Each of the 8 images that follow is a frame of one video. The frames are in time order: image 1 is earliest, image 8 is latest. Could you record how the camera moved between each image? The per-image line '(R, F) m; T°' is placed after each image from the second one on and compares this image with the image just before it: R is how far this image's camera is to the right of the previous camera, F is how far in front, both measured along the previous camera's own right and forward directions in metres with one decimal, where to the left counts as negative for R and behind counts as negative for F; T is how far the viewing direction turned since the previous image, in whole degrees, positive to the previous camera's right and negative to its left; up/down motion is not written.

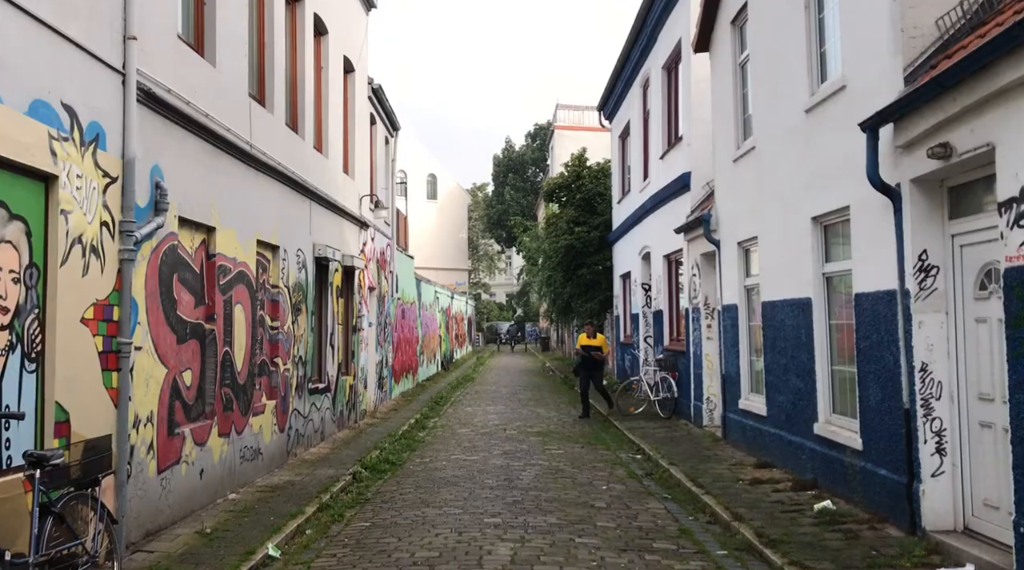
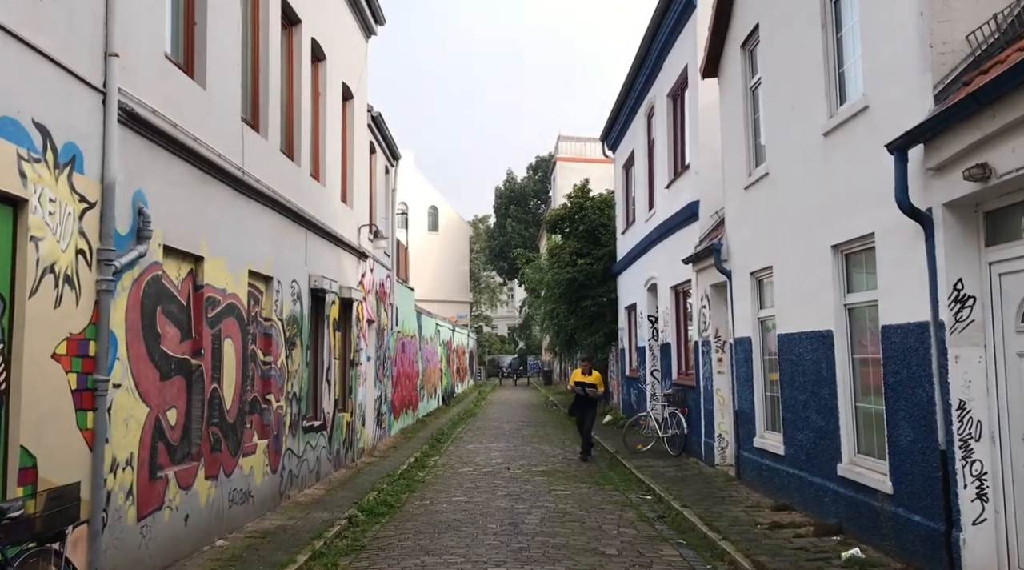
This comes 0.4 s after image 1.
(0.0, +0.4) m; 0°
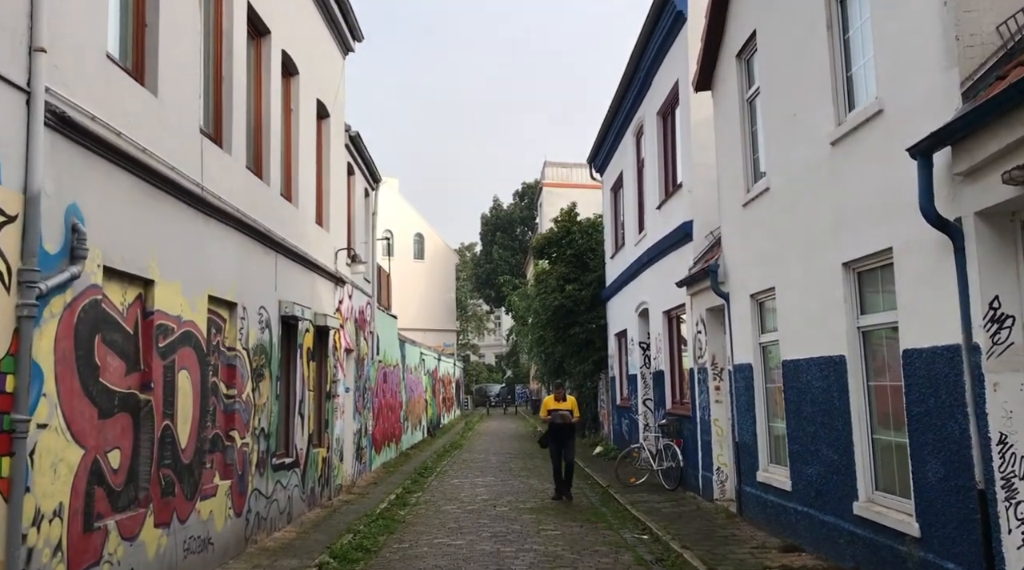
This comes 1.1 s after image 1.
(0.0, +0.7) m; +1°
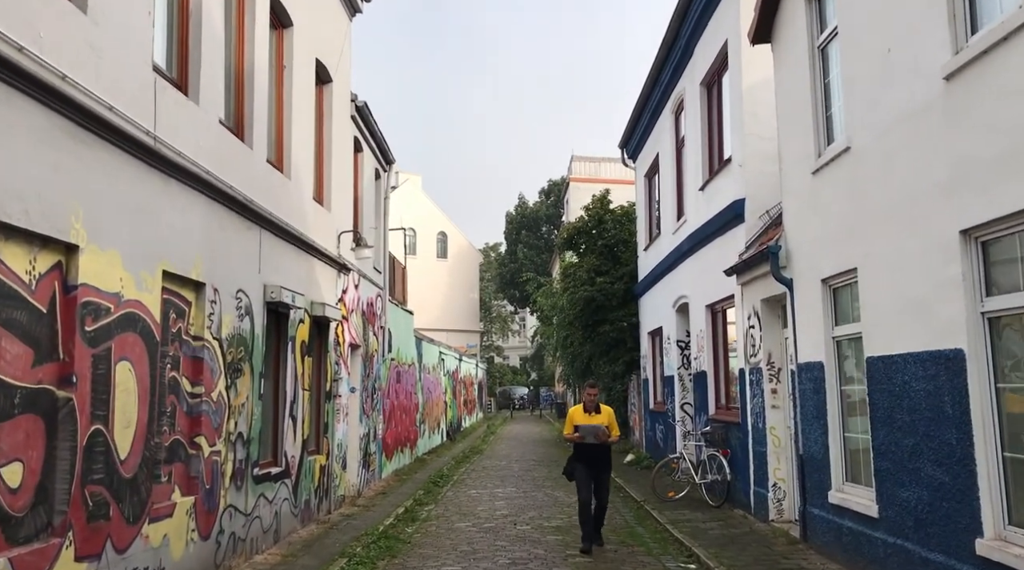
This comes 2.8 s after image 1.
(0.0, +1.6) m; -2°
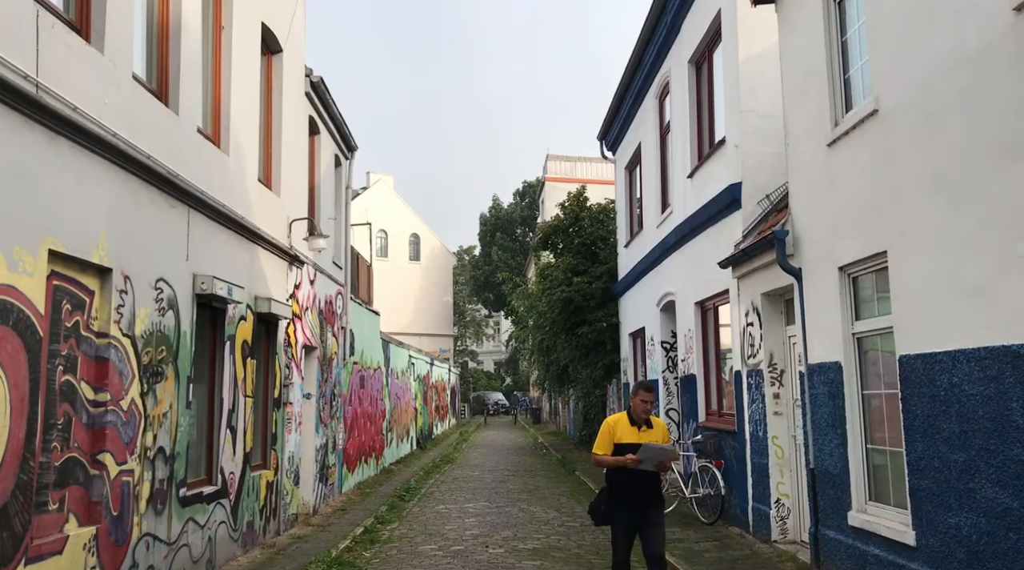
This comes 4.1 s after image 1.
(0.0, +1.2) m; +2°
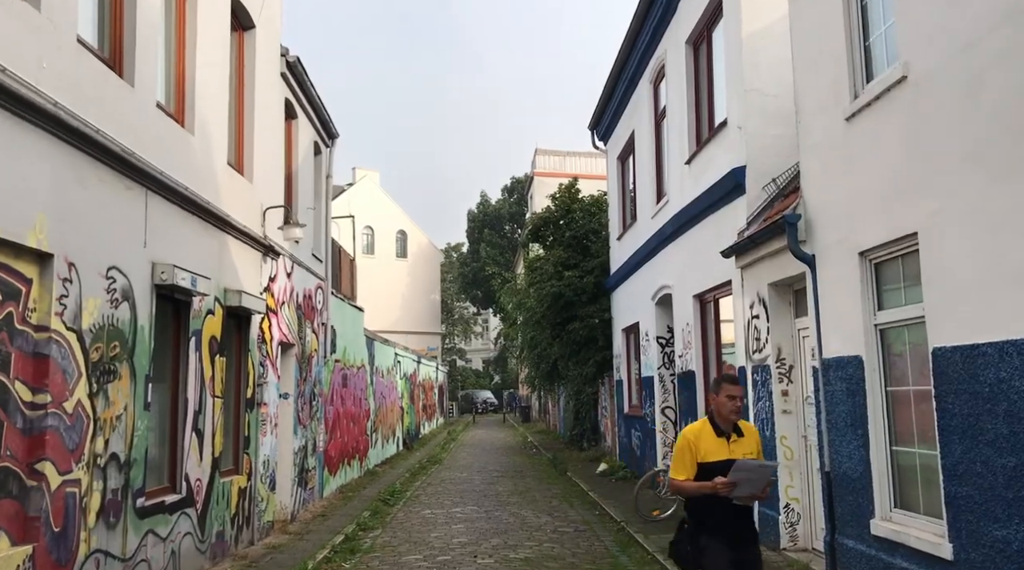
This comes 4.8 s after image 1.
(0.0, +0.7) m; +1°
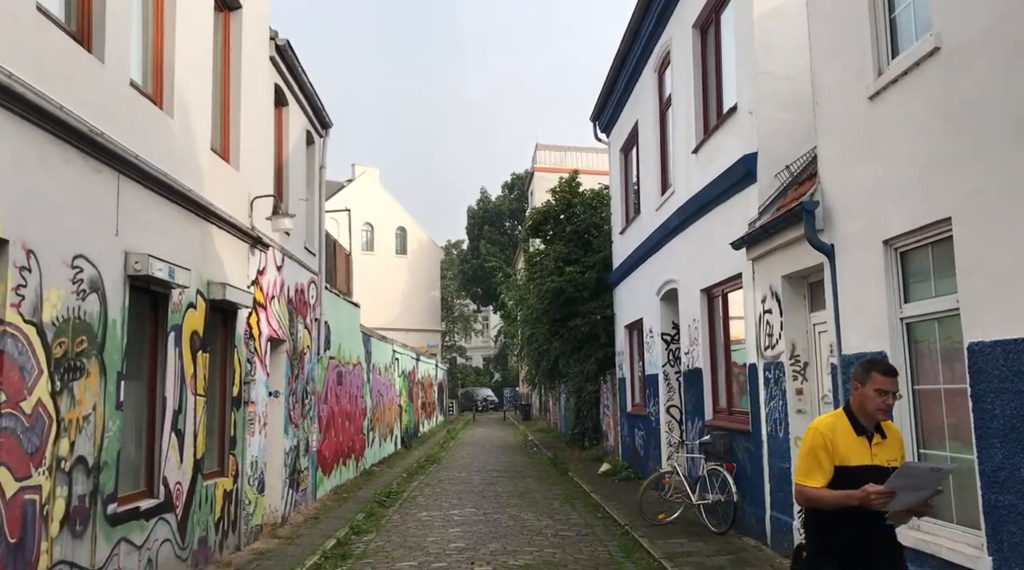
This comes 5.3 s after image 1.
(0.0, +0.5) m; 0°
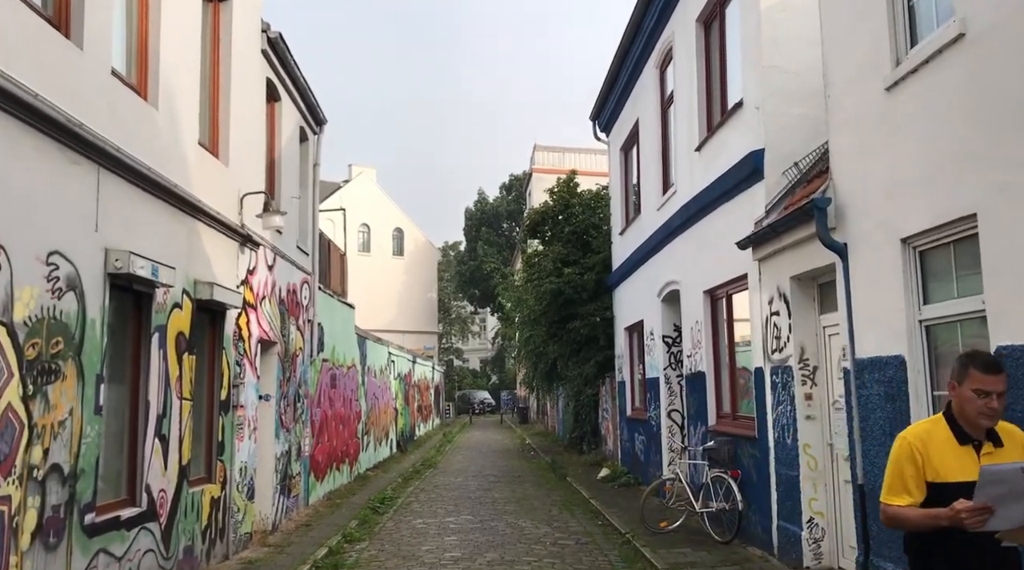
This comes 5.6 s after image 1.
(0.0, +0.3) m; 0°
